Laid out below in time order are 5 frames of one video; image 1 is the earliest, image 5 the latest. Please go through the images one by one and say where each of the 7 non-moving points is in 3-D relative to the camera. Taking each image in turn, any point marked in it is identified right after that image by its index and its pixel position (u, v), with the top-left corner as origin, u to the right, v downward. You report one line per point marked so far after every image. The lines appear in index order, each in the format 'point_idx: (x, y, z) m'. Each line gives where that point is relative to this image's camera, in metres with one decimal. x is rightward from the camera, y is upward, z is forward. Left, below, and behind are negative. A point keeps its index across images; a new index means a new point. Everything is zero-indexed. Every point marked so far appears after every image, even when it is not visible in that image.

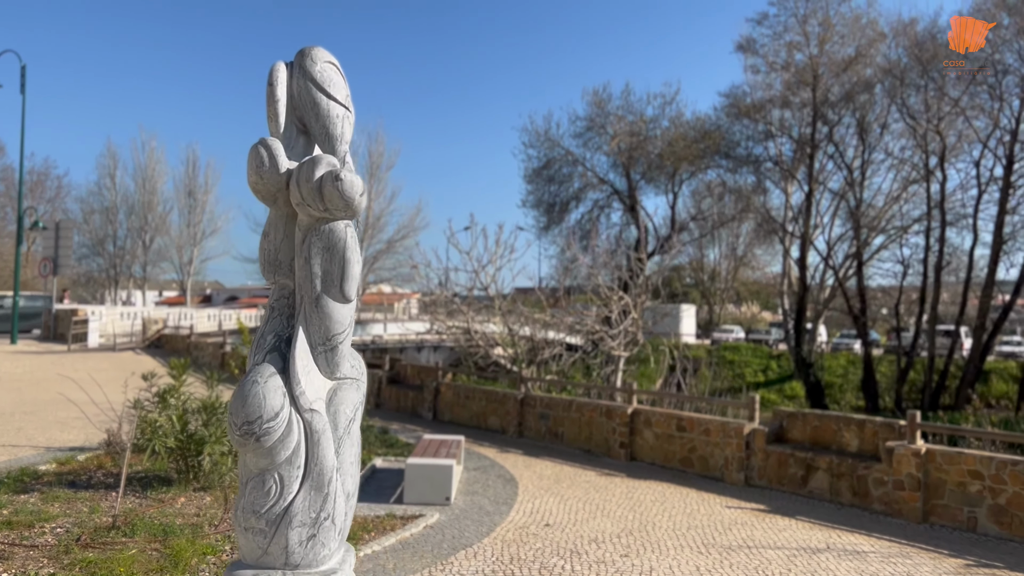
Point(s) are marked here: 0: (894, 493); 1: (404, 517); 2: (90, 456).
0: (+3.8, -2.0, +6.8) m
1: (-1.0, -2.1, +6.4) m
2: (-5.1, -2.0, +8.5) m
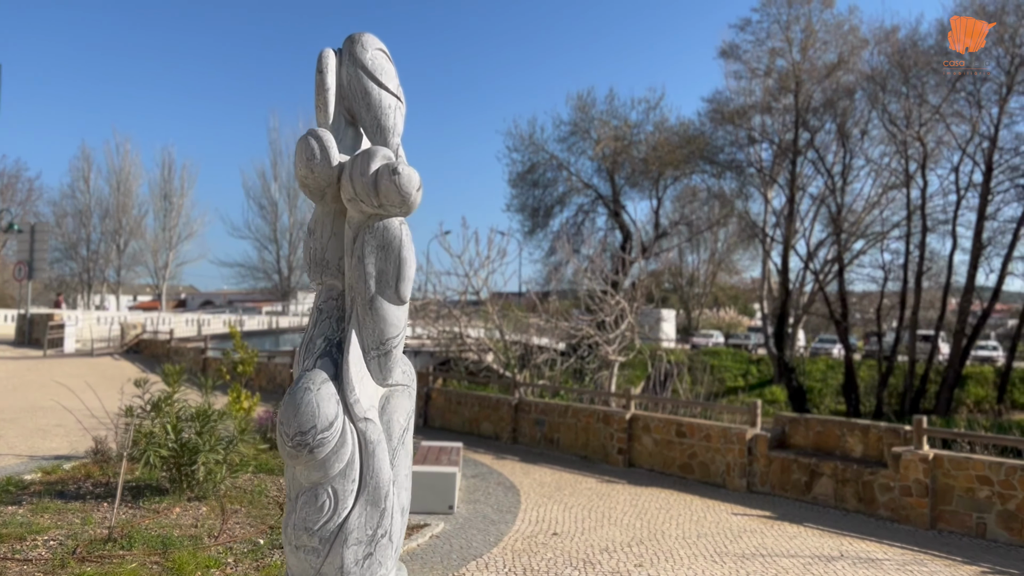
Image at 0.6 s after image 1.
0: (+3.8, -2.1, +6.8) m
1: (-0.9, -2.2, +6.3) m
2: (-5.1, -2.1, +8.2) m
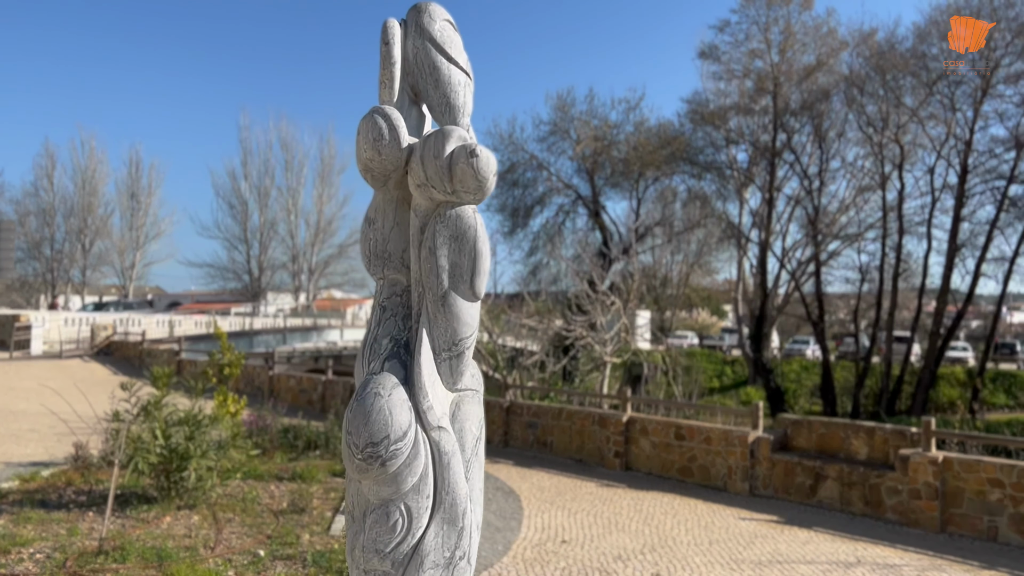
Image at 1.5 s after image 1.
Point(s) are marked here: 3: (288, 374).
0: (+3.9, -2.1, +6.7) m
1: (-0.9, -2.2, +6.1) m
2: (-5.1, -2.1, +7.8) m
3: (-5.0, -1.9, +15.3) m
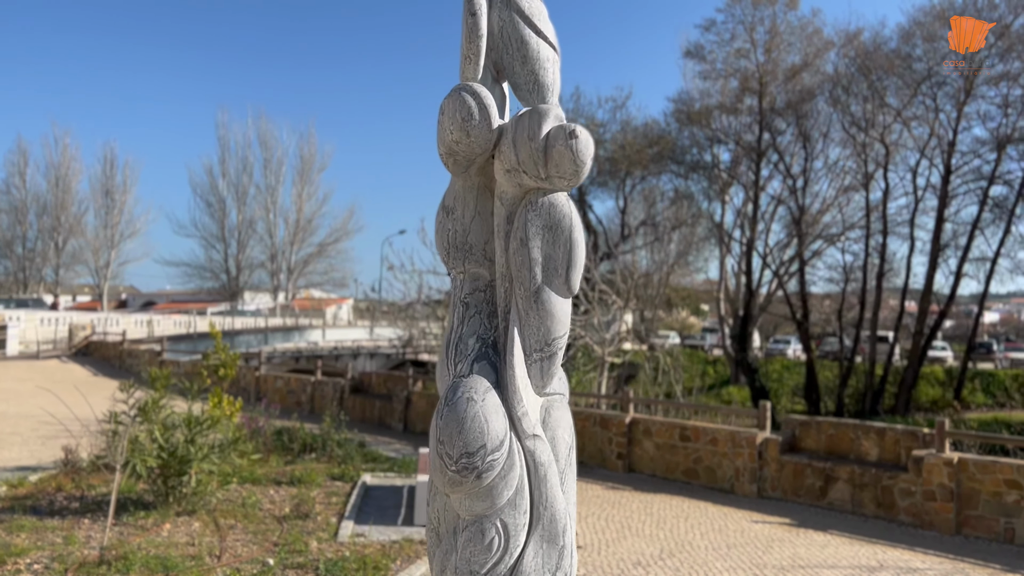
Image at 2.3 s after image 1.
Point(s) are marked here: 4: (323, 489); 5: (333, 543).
0: (+4.0, -2.1, +6.7) m
1: (-0.7, -2.1, +5.9) m
2: (-5.0, -2.0, +7.5) m
3: (-5.2, -1.9, +15.0) m
4: (-2.1, -2.2, +7.7) m
5: (-1.5, -2.1, +5.8) m
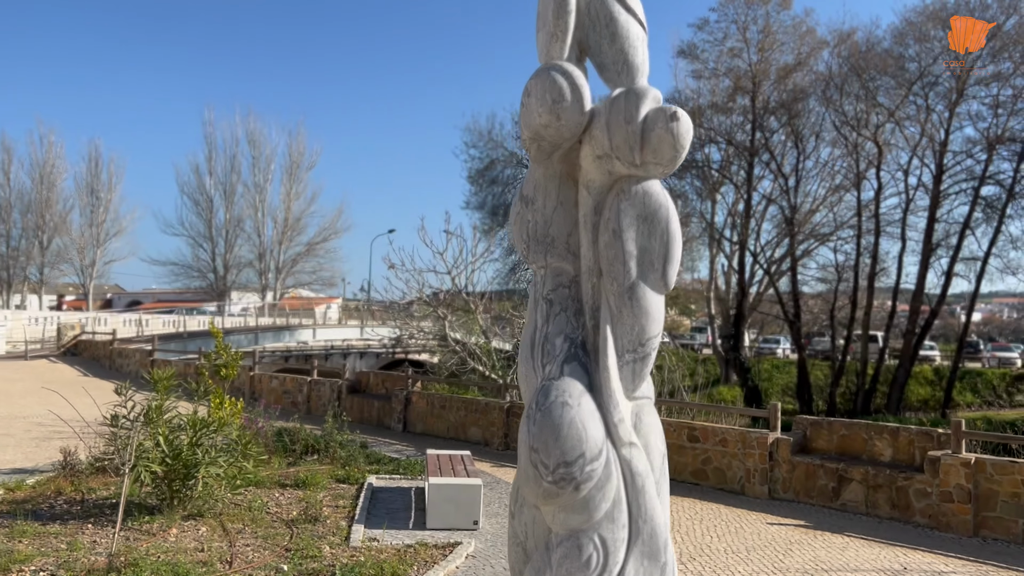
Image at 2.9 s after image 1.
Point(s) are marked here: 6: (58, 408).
0: (+4.1, -2.1, +6.6) m
1: (-0.6, -2.1, +5.7) m
2: (-4.9, -2.0, +7.3) m
3: (-5.2, -1.9, +14.8) m
4: (-2.0, -2.2, +7.5) m
5: (-1.3, -2.1, +5.6) m
6: (-8.6, -2.3, +13.1) m
